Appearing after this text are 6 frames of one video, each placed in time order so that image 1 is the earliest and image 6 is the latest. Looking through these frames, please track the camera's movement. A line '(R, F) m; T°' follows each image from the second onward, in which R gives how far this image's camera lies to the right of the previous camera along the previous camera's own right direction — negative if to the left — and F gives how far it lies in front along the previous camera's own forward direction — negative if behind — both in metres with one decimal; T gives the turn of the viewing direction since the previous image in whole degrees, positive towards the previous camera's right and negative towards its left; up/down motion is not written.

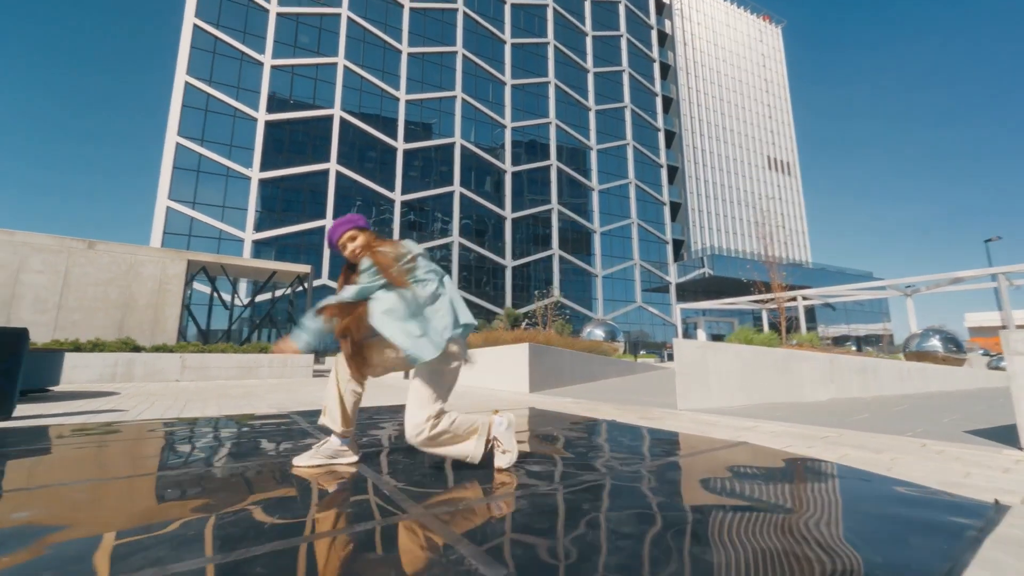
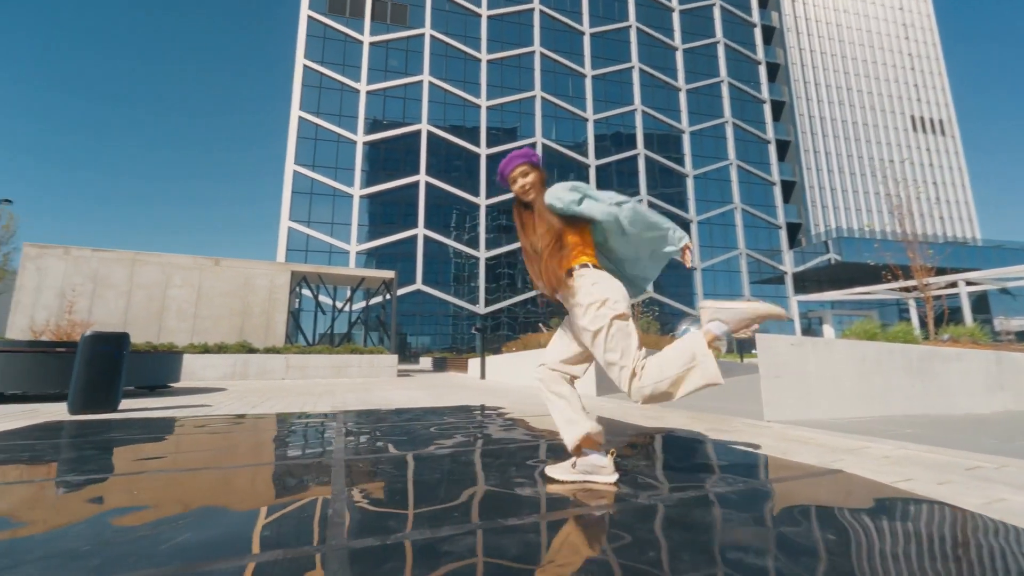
(+0.7, +0.7) m; -13°
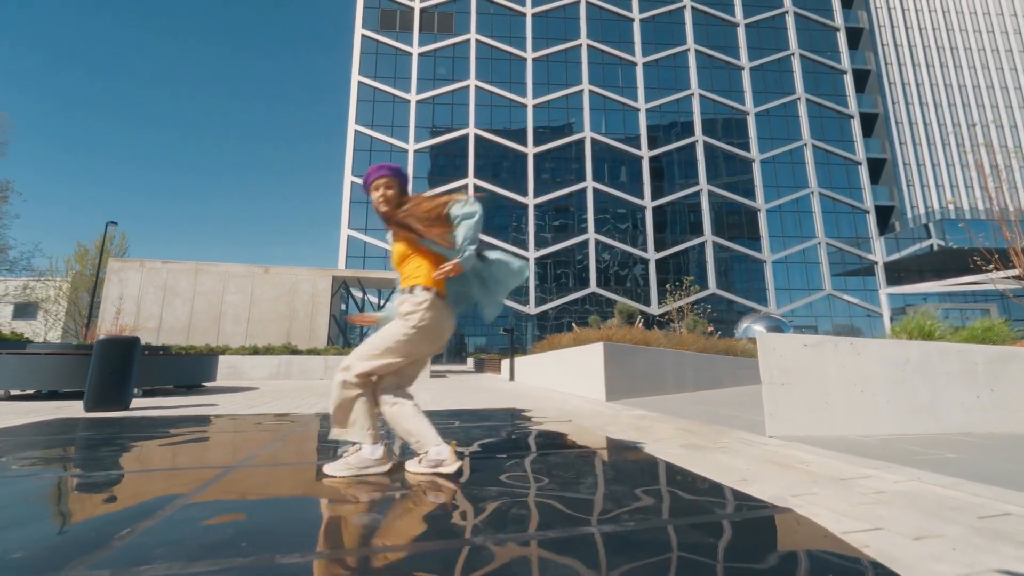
(+1.3, +0.6) m; -9°
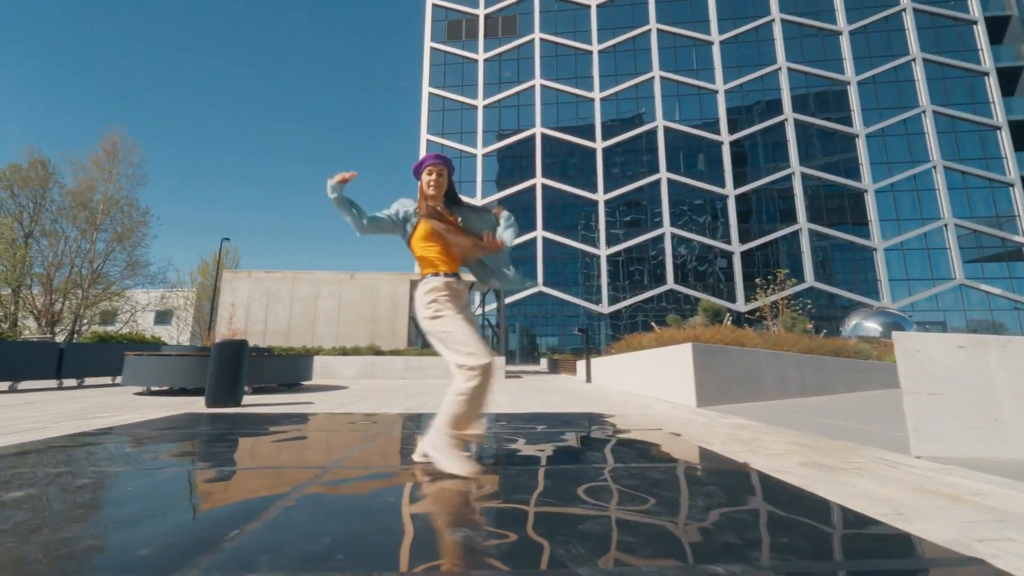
(-0.1, +0.2) m; -9°
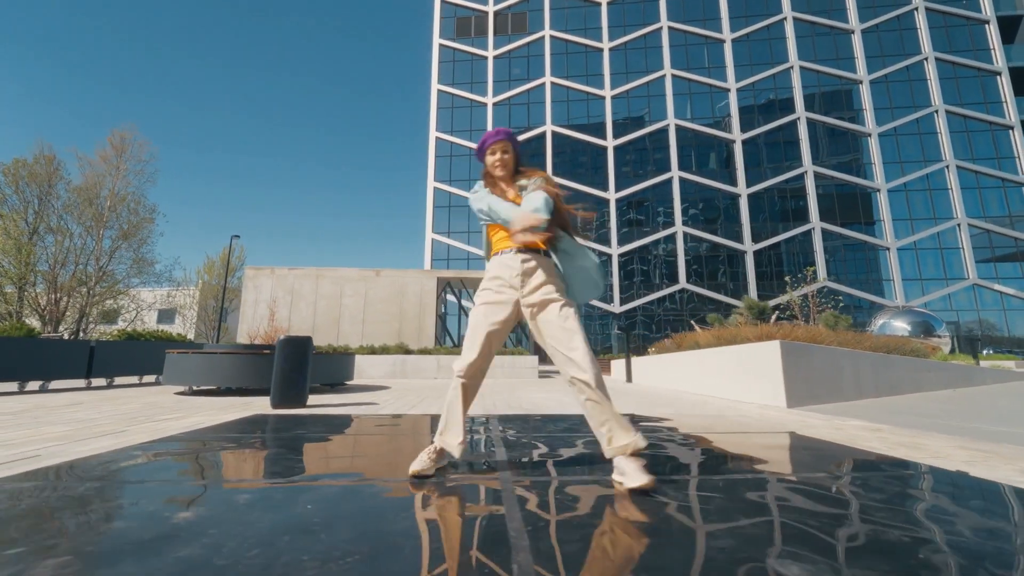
(-1.4, +0.1) m; +1°
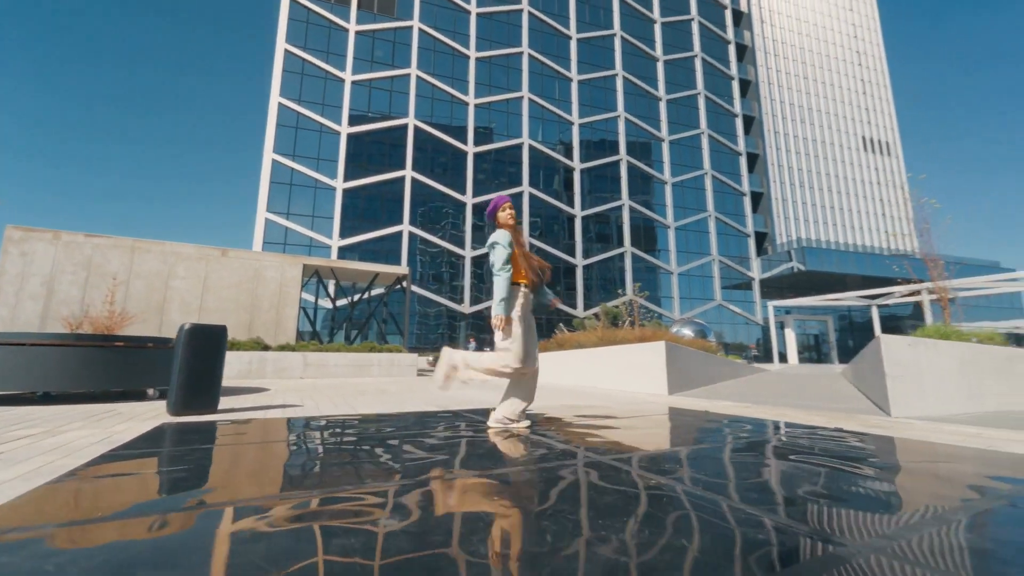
(-2.5, +0.2) m; +24°
